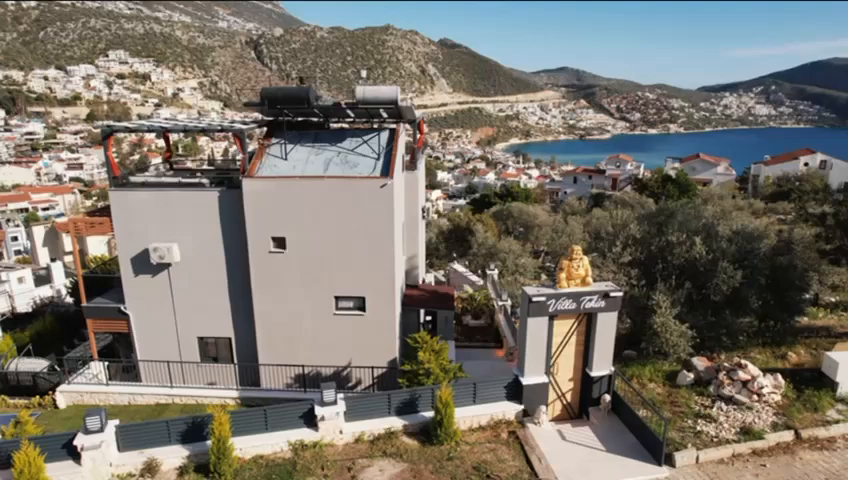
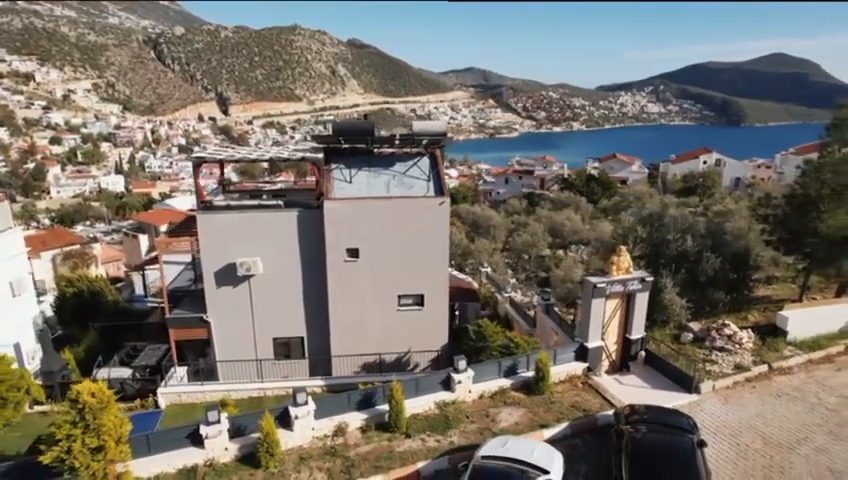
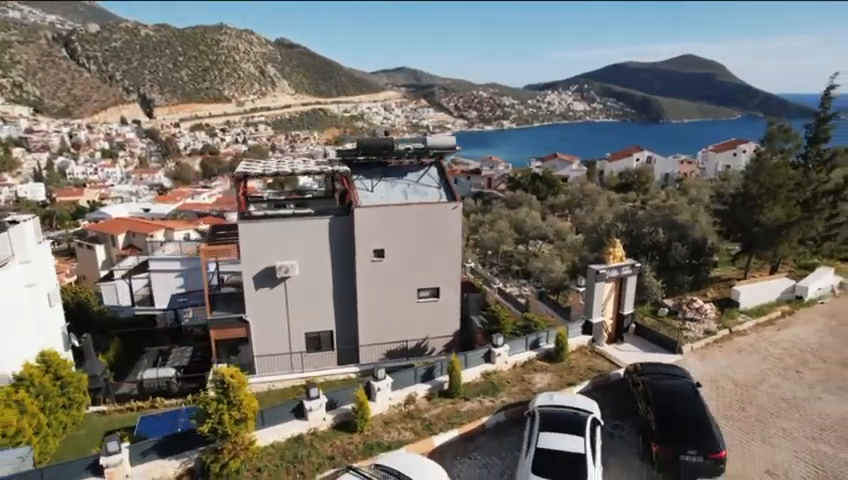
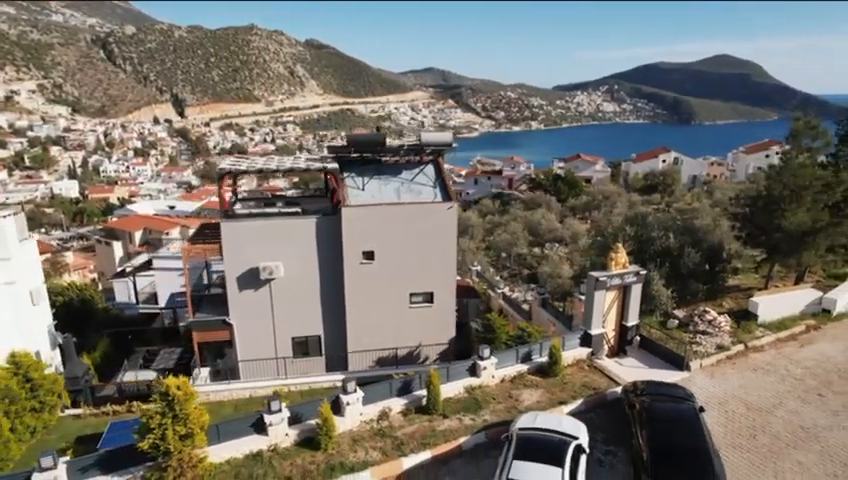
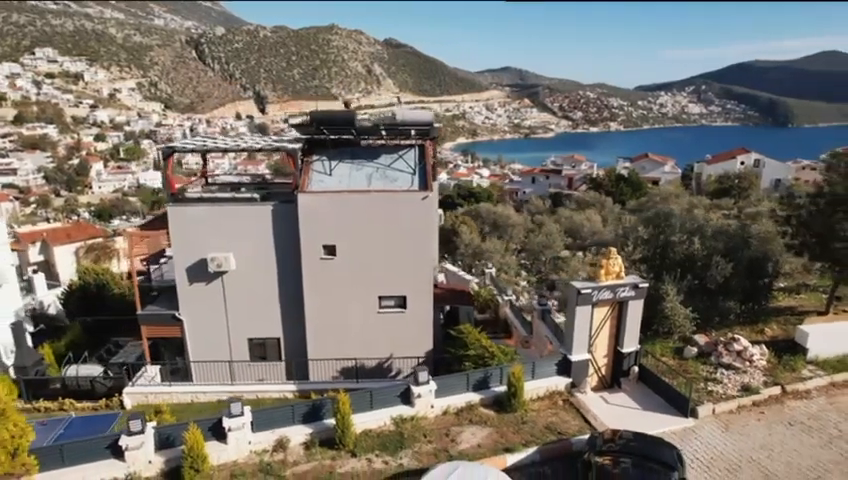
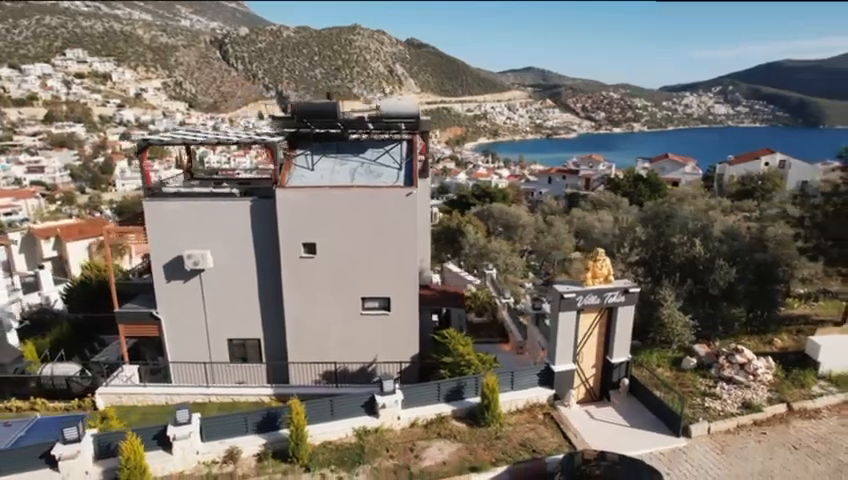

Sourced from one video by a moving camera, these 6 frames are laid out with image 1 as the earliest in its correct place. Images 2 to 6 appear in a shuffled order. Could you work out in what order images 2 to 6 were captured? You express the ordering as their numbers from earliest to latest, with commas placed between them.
6, 5, 2, 4, 3
